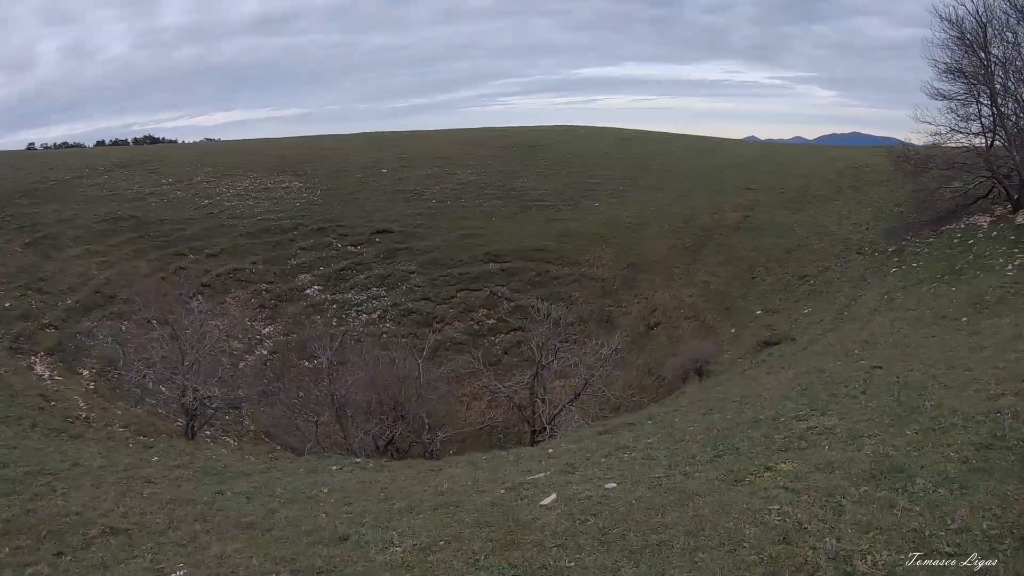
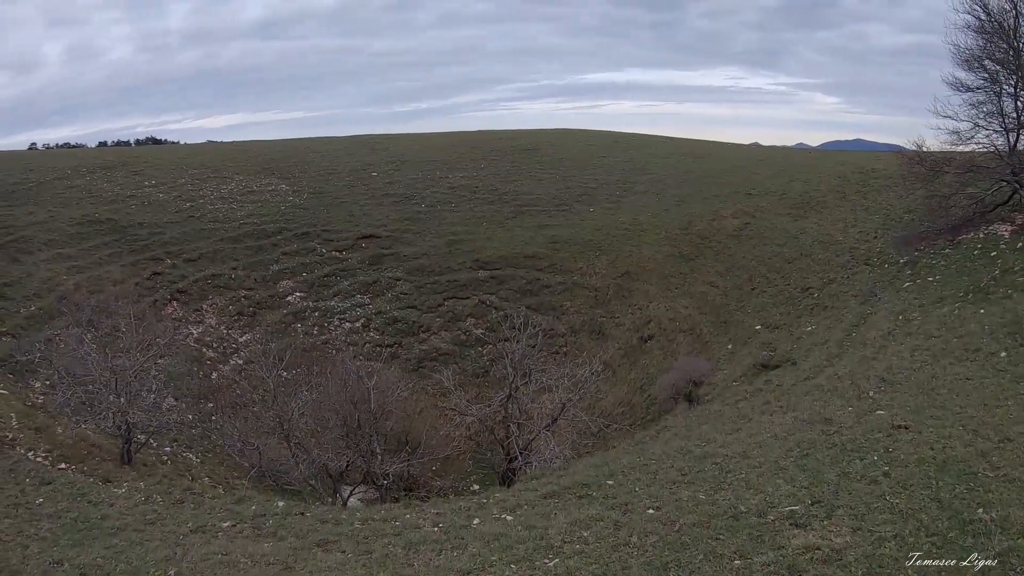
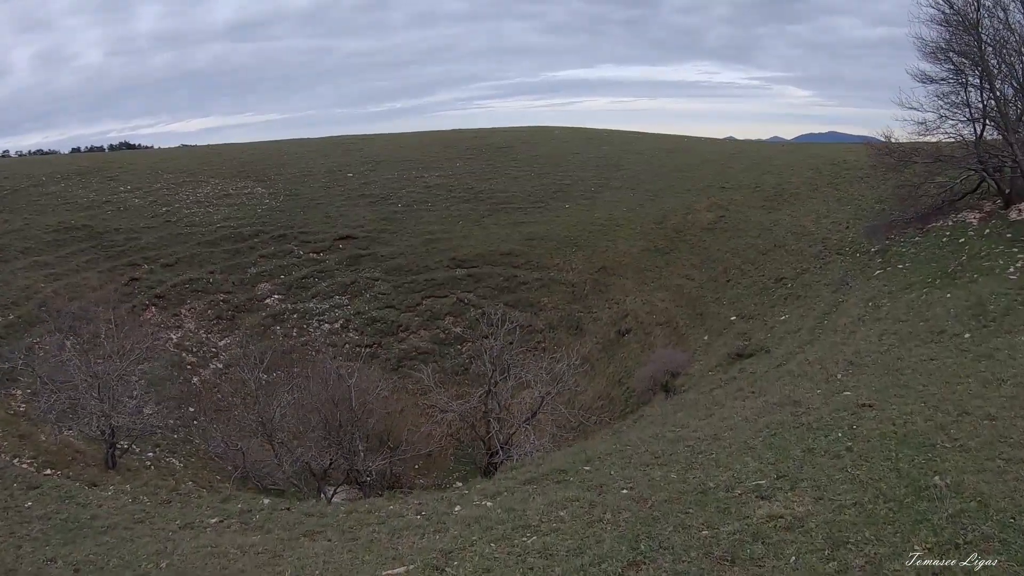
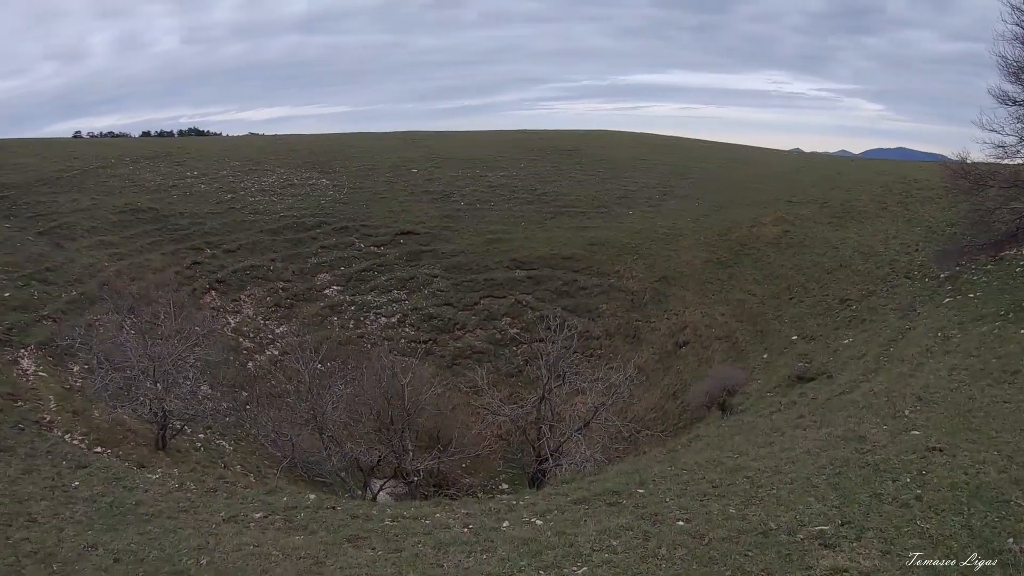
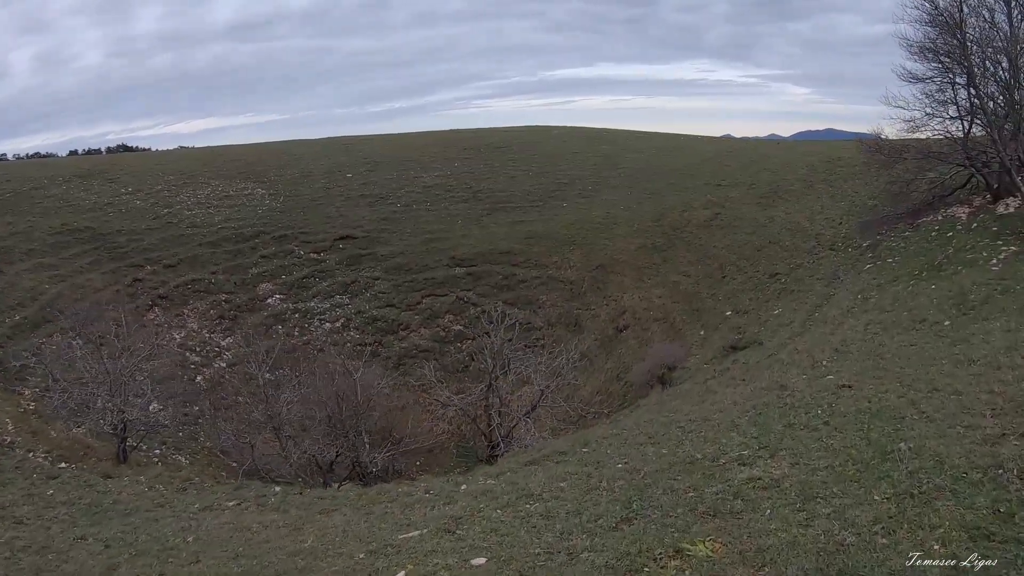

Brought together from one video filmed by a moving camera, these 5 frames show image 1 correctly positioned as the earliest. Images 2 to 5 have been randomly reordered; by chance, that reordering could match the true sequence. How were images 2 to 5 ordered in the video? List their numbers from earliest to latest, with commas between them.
5, 3, 2, 4
